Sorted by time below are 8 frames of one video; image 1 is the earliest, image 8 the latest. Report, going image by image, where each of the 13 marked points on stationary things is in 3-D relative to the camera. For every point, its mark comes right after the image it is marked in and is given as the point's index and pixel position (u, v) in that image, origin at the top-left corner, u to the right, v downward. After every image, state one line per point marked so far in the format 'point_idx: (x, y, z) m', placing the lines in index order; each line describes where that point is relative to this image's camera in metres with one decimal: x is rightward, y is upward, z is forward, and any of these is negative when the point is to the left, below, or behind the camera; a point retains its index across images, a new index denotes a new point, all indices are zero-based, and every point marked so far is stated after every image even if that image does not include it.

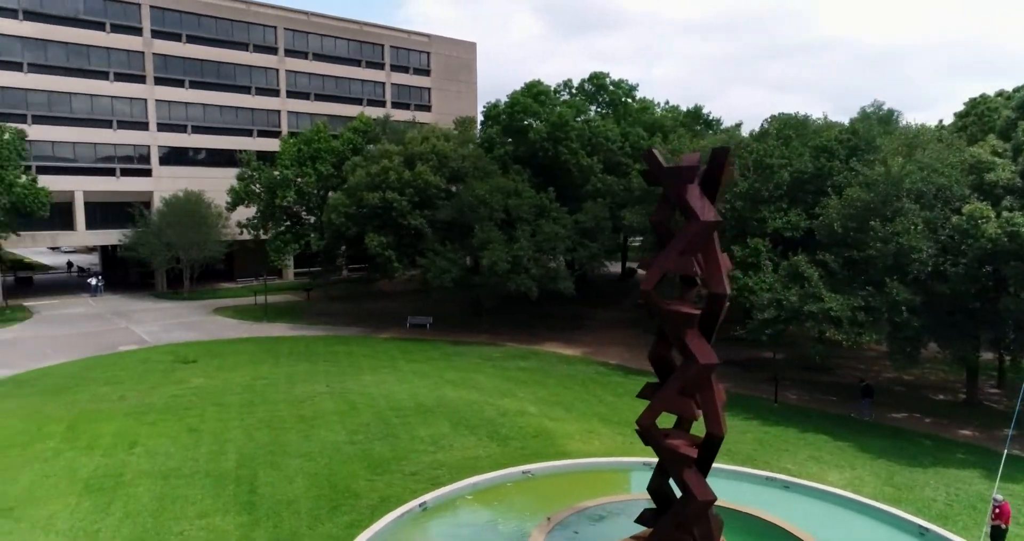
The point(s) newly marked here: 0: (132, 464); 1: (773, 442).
0: (-8.0, -4.1, +15.0) m
1: (+6.1, -4.0, +16.7) m
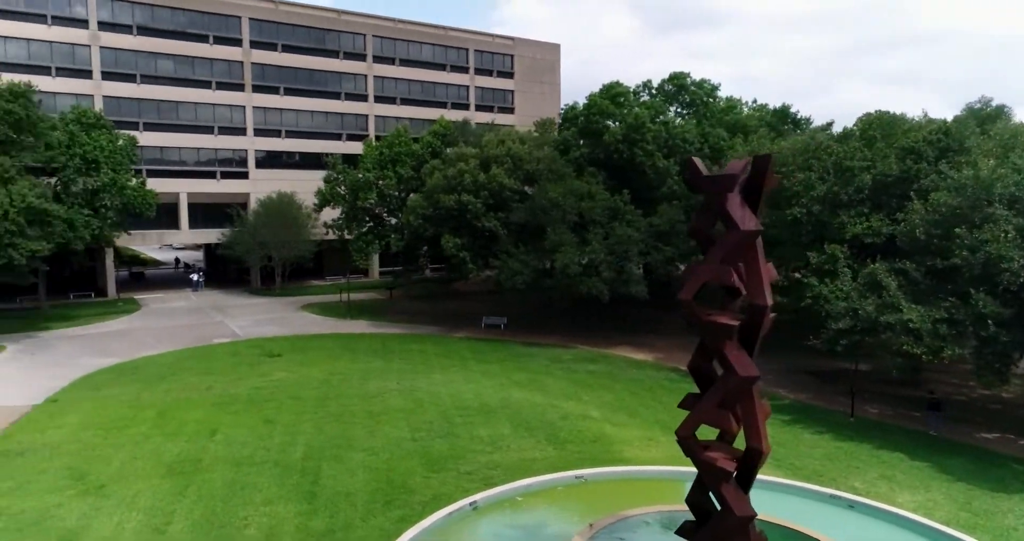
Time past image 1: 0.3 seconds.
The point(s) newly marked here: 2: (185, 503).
0: (-6.8, -4.1, +16.0) m
1: (+7.4, -4.2, +16.0) m
2: (-6.1, -4.3, +13.3) m
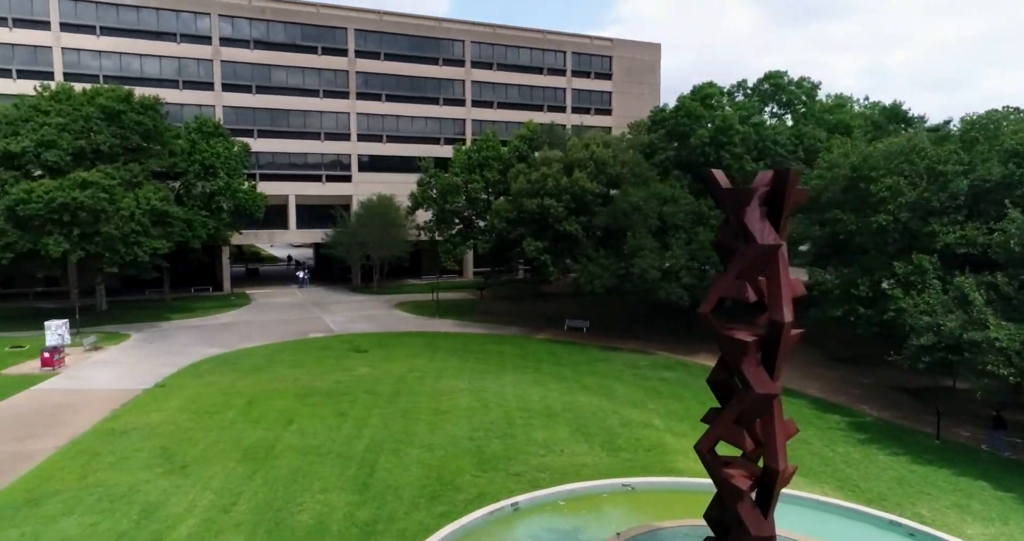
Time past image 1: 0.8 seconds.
0: (-5.5, -4.1, +17.3) m
1: (+8.4, -4.4, +15.0) m
2: (-5.3, -4.4, +14.5) m
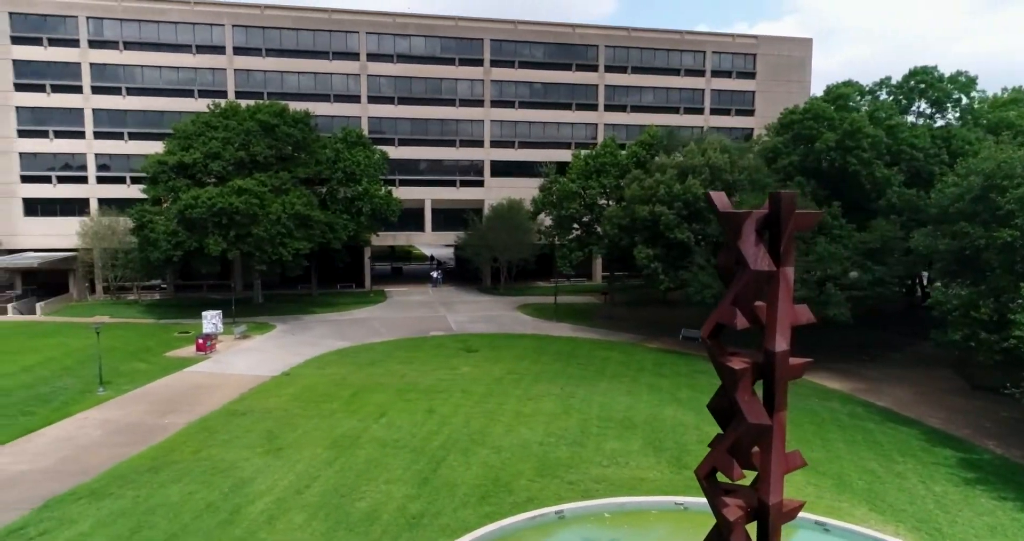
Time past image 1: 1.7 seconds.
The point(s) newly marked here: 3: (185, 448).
0: (-3.7, -4.2, +18.7) m
1: (+9.4, -4.9, +13.4) m
2: (-4.1, -4.5, +16.0) m
3: (-8.1, -4.4, +17.7) m
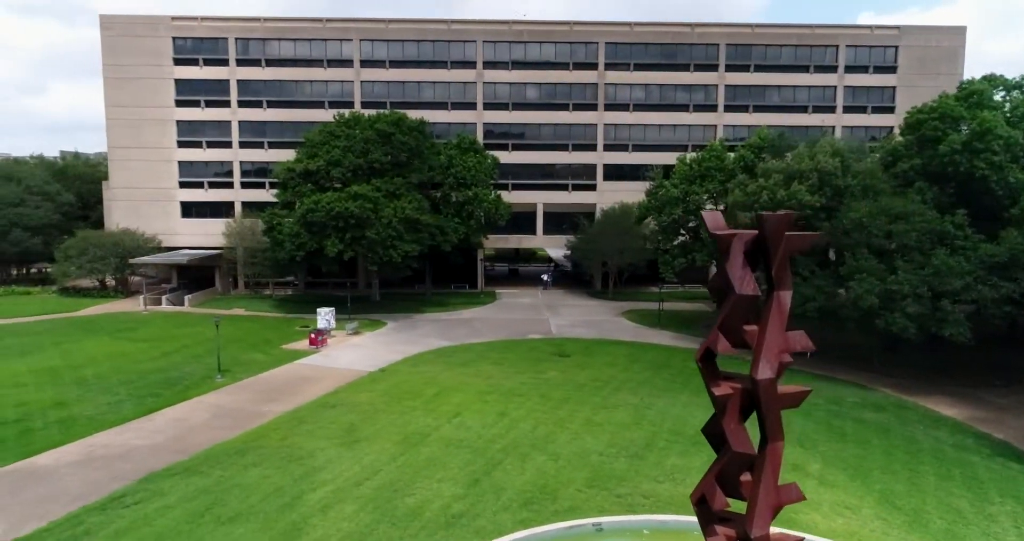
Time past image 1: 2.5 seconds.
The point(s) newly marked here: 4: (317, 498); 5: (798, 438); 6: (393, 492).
0: (-1.9, -4.4, +19.6) m
1: (+9.8, -5.3, +11.8) m
2: (-2.9, -4.6, +16.9) m
3: (-6.5, -4.4, +19.4) m
4: (-4.1, -4.8, +15.2) m
5: (+7.7, -4.5, +19.3) m
6: (-2.6, -4.8, +15.4) m
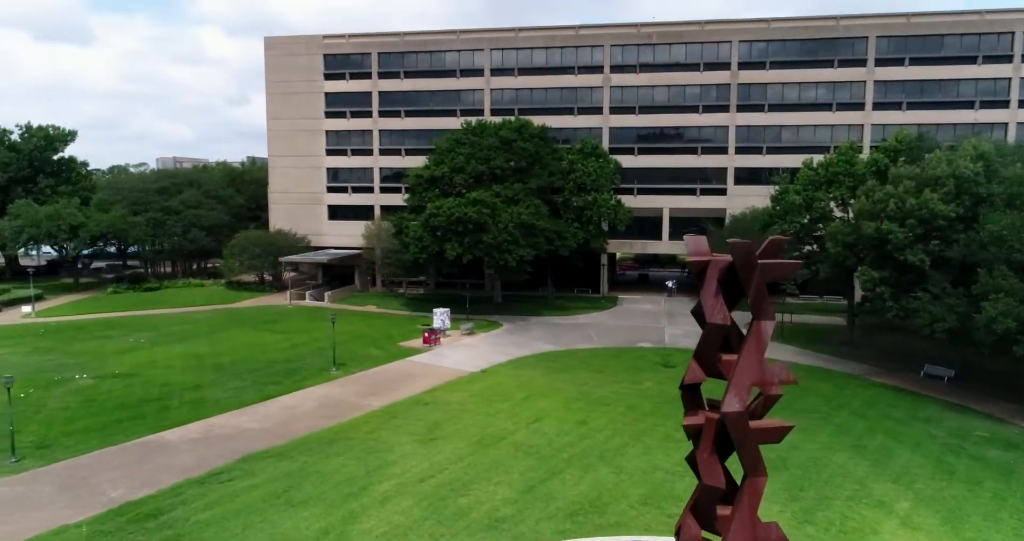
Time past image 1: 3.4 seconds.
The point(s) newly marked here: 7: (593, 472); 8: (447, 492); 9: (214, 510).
0: (+0.1, -4.6, +20.1) m
1: (+9.9, -5.8, +9.9) m
2: (-1.4, -4.8, +17.7) m
3: (-4.3, -4.6, +20.9) m
4: (-3.0, -5.0, +16.2) m
5: (+9.5, -5.0, +17.7) m
6: (-1.4, -5.0, +16.1) m
7: (+2.0, -4.9, +17.3) m
8: (-1.5, -5.0, +16.1) m
9: (-6.3, -5.1, +15.3) m
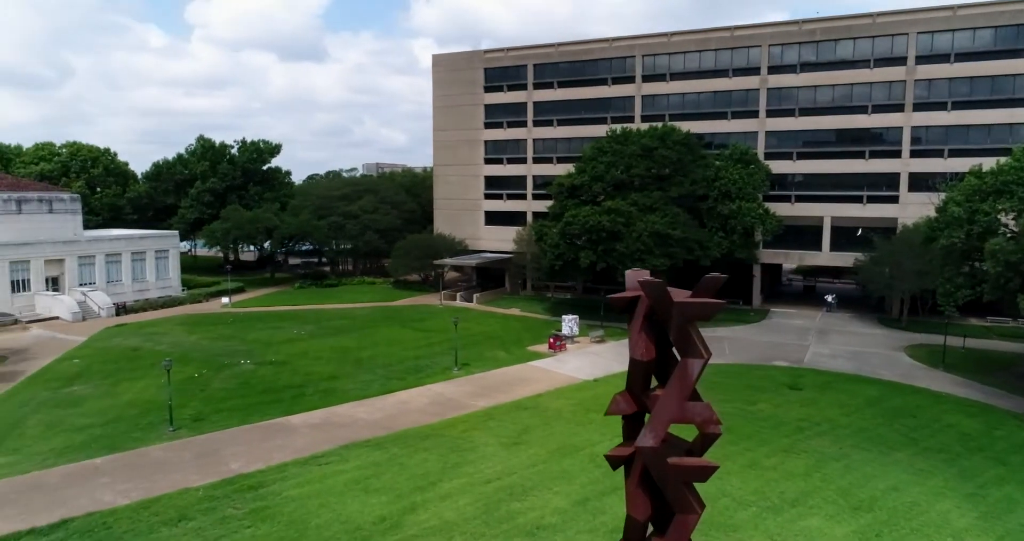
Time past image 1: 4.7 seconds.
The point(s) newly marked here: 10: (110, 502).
0: (+2.4, -5.0, +20.4) m
1: (+9.1, -6.4, +8.0) m
2: (+0.3, -5.2, +18.5) m
3: (-1.6, -4.8, +22.3) m
4: (-1.6, -5.3, +17.5) m
5: (+10.8, -5.6, +15.6) m
6: (-0.1, -5.3, +17.0) m
7: (+3.5, -5.3, +17.2) m
8: (-0.2, -5.3, +17.0) m
9: (-5.1, -5.3, +17.5) m
10: (-9.3, -5.4, +16.6) m
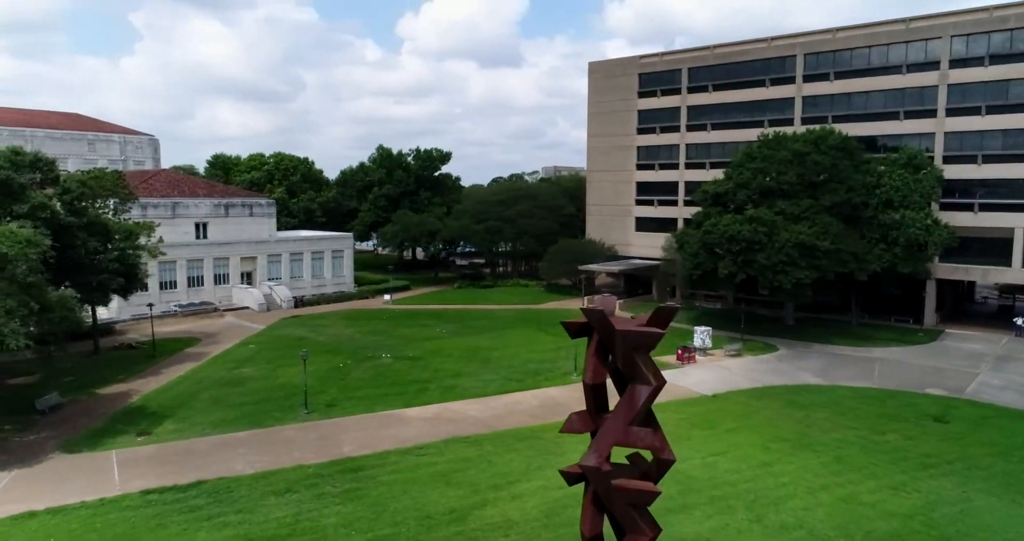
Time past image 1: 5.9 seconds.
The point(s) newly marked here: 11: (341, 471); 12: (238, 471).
0: (+4.9, -5.4, +20.1) m
1: (+8.1, -7.0, +6.4) m
2: (+2.4, -5.5, +18.8) m
3: (+1.5, -5.2, +23.1) m
4: (+0.3, -5.6, +18.4) m
5: (+11.7, -6.2, +13.3) m
6: (+1.6, -5.6, +17.5) m
7: (+5.1, -5.7, +16.8) m
8: (+1.5, -5.6, +17.5) m
9: (-3.1, -5.5, +19.2) m
10: (-7.4, -5.4, +19.5) m
11: (-4.6, -5.4, +19.5) m
12: (-7.4, -5.4, +19.4) m
